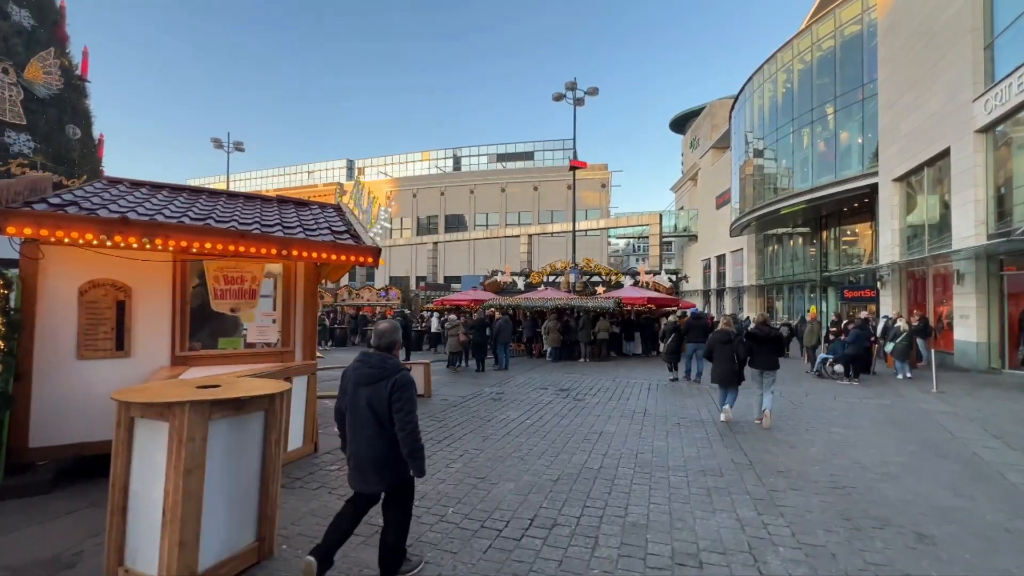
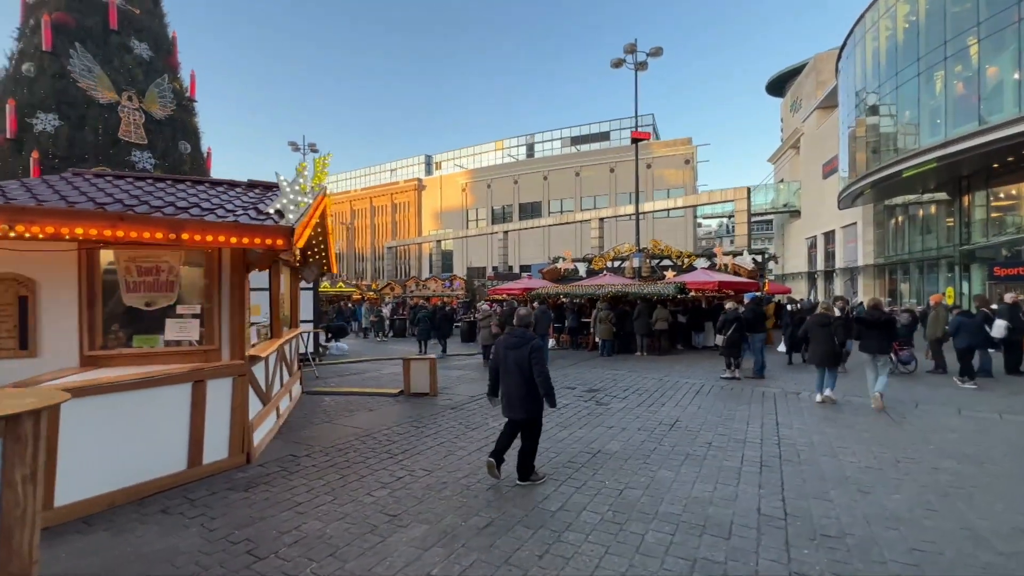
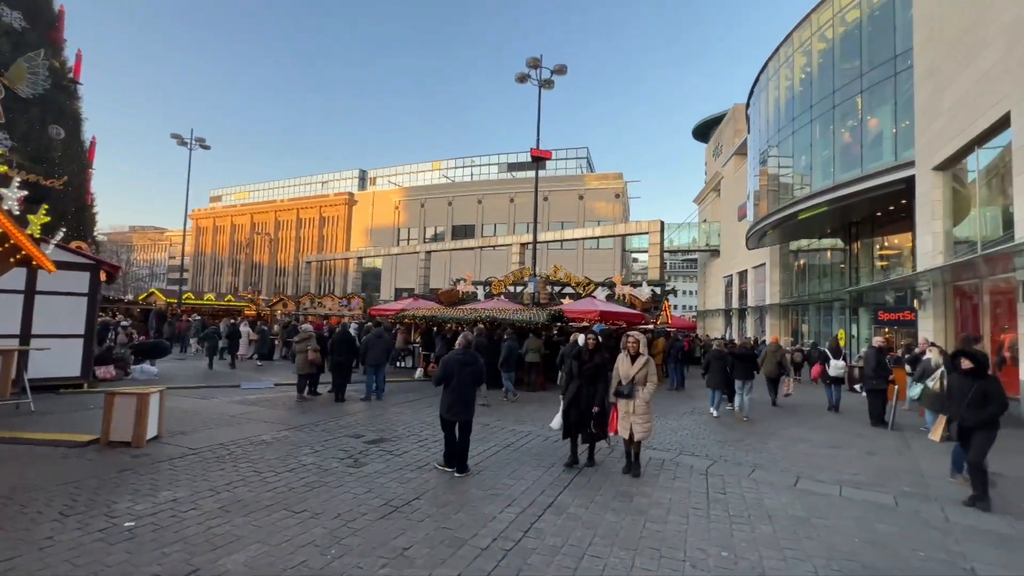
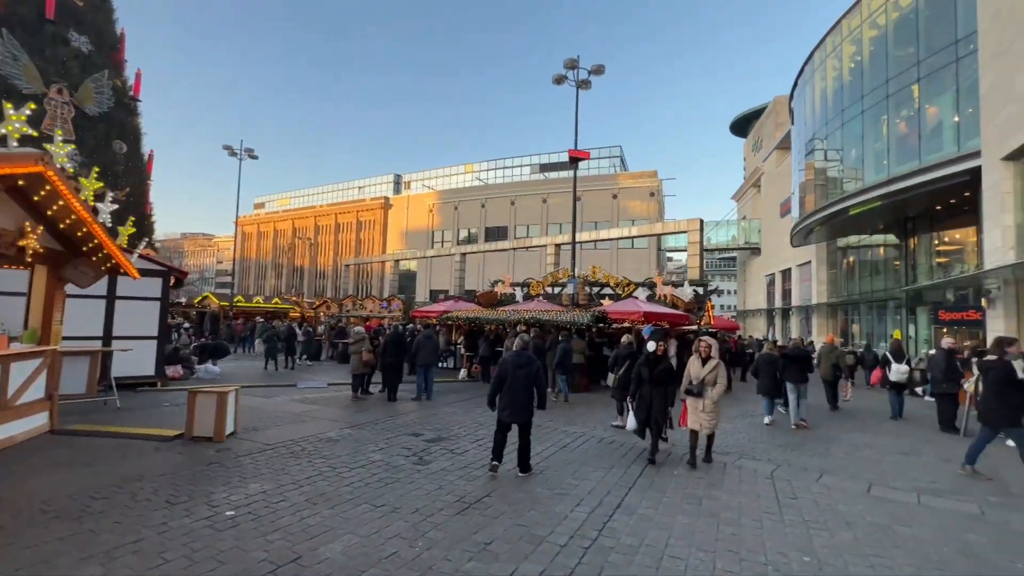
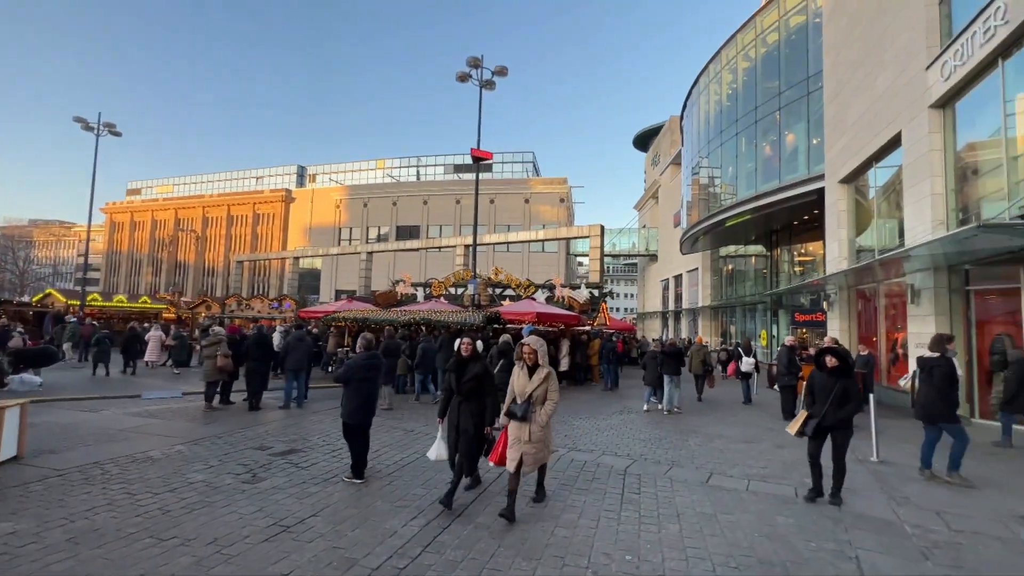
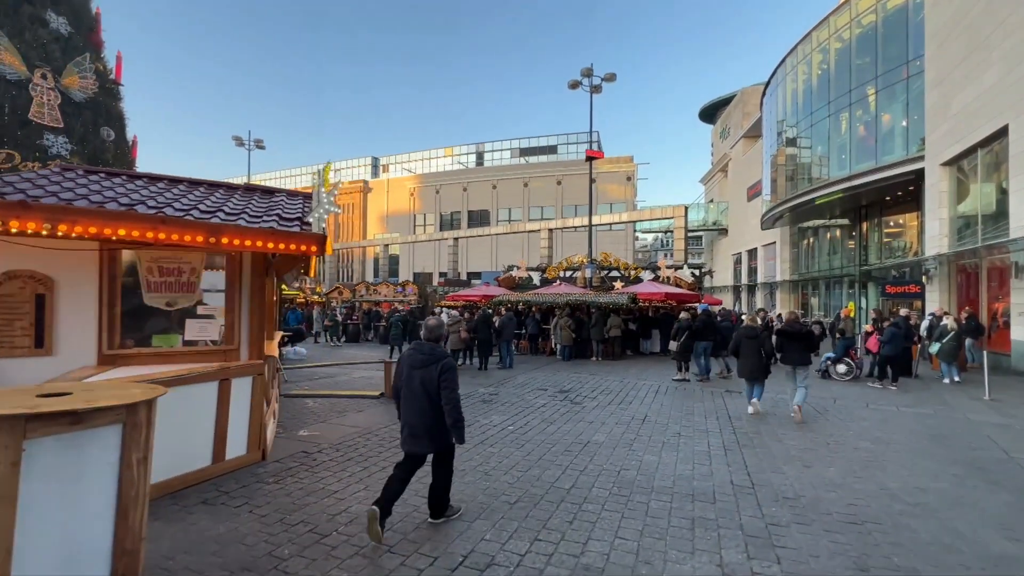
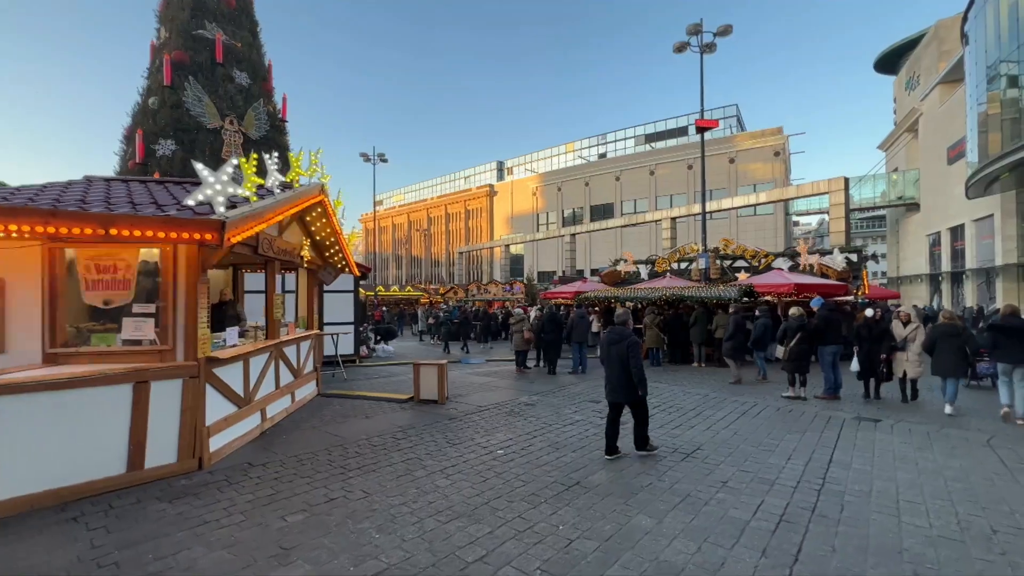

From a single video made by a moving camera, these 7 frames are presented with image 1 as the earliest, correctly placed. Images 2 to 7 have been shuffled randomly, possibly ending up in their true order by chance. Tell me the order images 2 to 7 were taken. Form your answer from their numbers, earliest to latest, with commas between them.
6, 2, 7, 4, 3, 5
